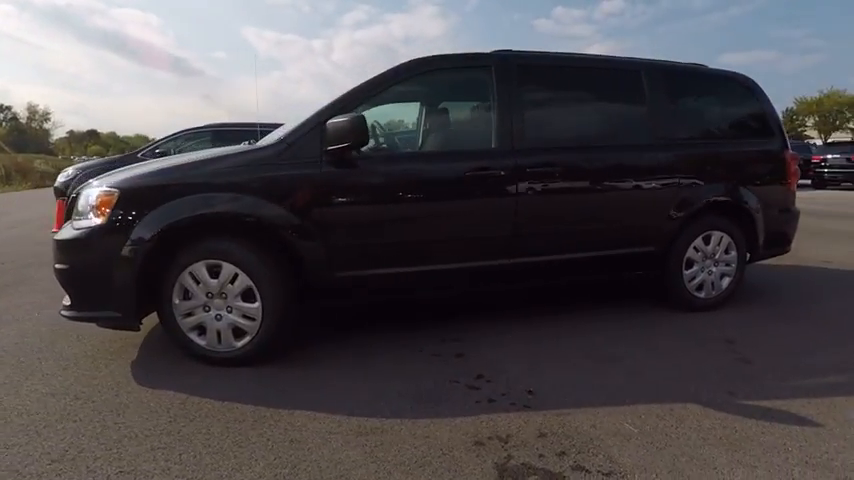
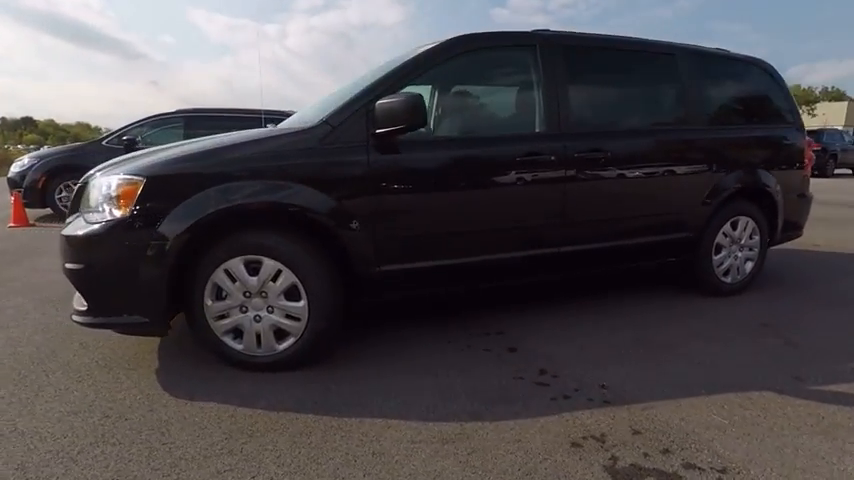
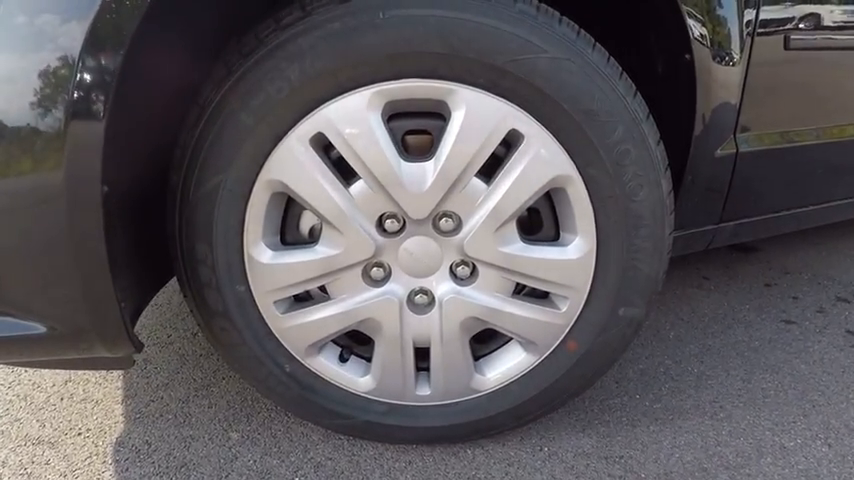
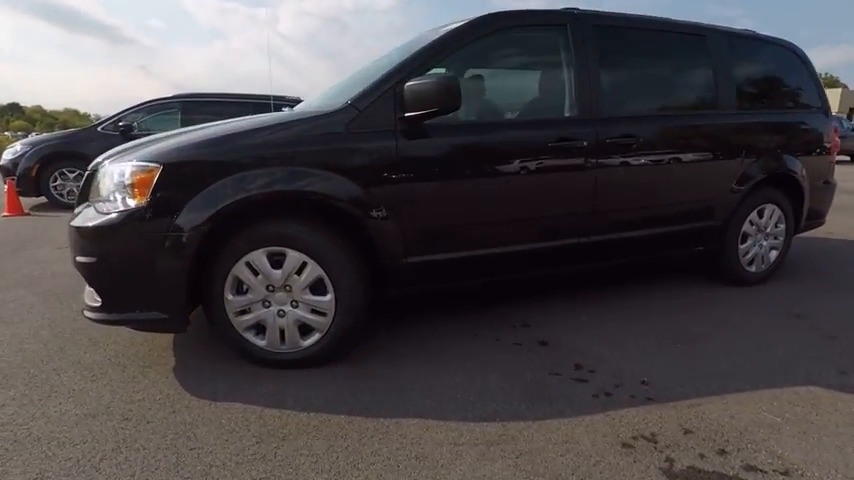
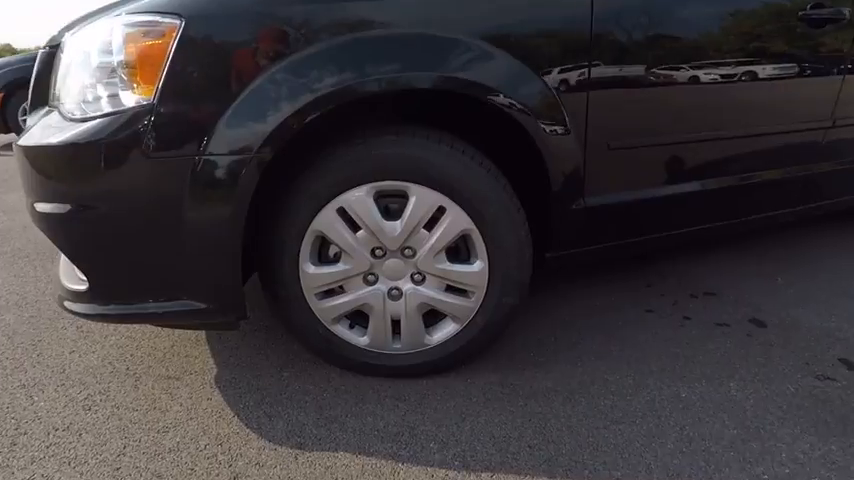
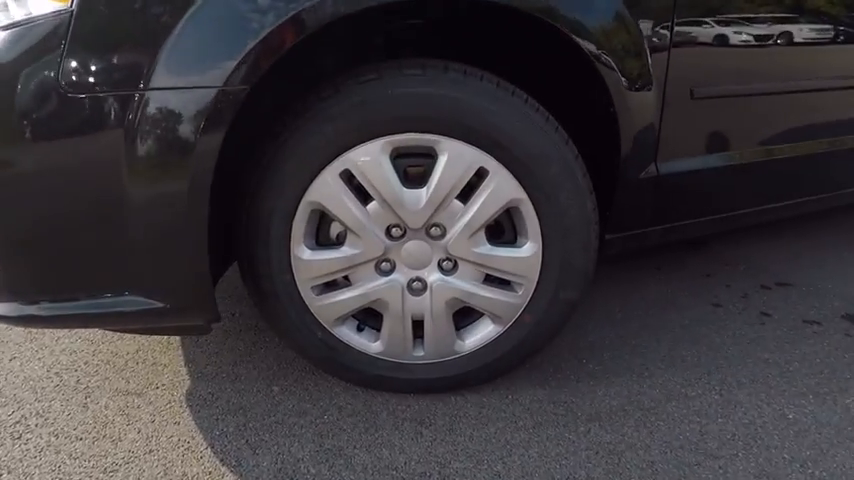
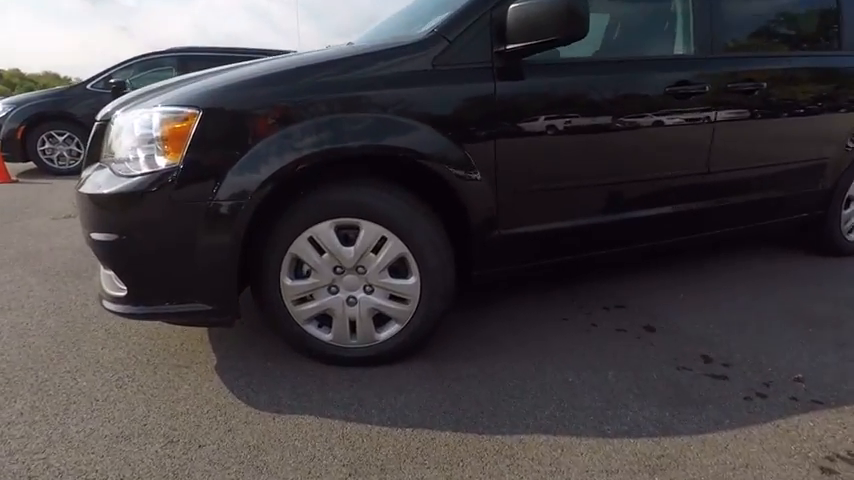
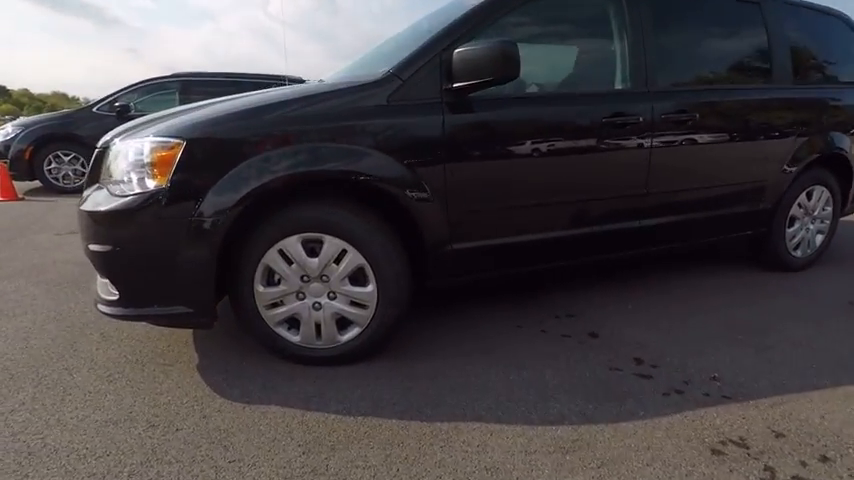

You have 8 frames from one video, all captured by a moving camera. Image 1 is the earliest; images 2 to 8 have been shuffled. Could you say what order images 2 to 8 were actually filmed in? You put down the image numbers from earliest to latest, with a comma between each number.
2, 4, 8, 7, 5, 6, 3
